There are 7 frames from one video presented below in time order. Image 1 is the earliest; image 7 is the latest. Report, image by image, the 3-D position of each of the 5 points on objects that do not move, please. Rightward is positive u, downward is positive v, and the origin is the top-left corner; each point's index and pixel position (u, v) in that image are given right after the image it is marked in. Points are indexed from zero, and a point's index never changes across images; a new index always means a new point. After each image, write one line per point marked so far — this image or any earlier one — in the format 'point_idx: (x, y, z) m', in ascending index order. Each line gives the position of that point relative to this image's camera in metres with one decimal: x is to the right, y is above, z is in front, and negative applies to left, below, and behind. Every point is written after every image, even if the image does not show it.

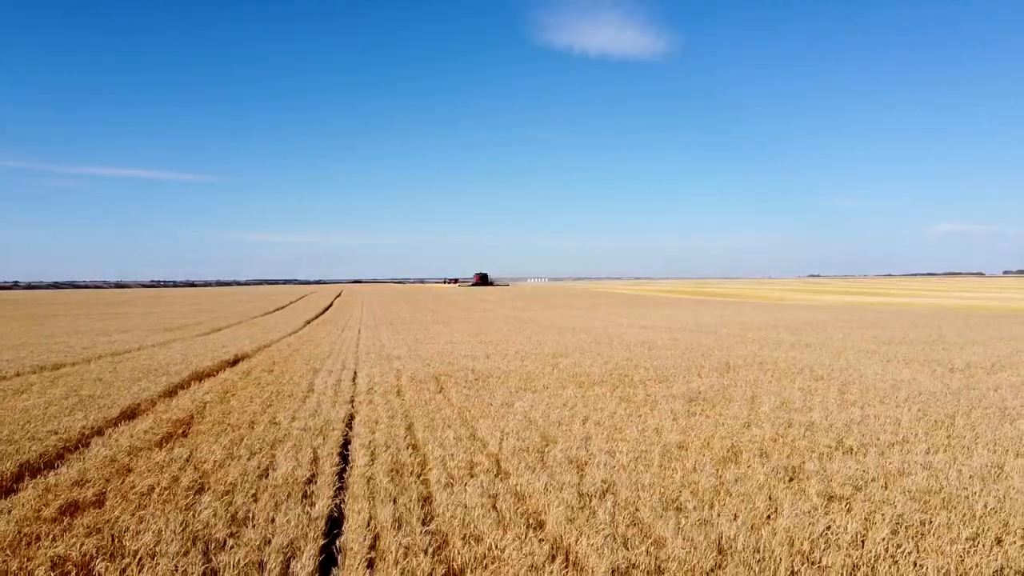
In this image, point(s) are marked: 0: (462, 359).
0: (-1.5, -2.1, +17.2) m
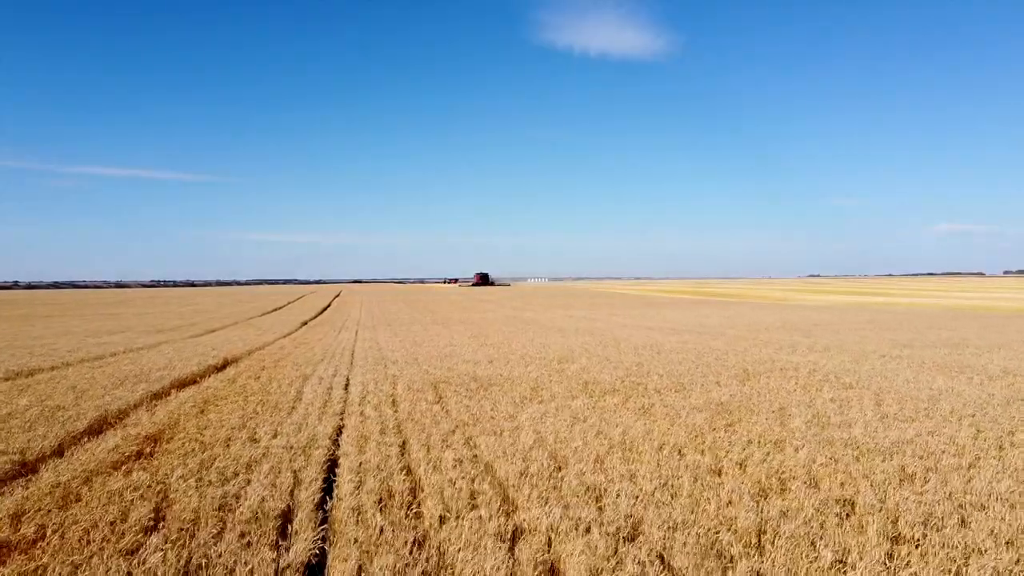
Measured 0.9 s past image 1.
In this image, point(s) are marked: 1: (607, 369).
0: (-1.4, -2.1, +16.3) m
1: (+2.5, -2.1, +14.9) m
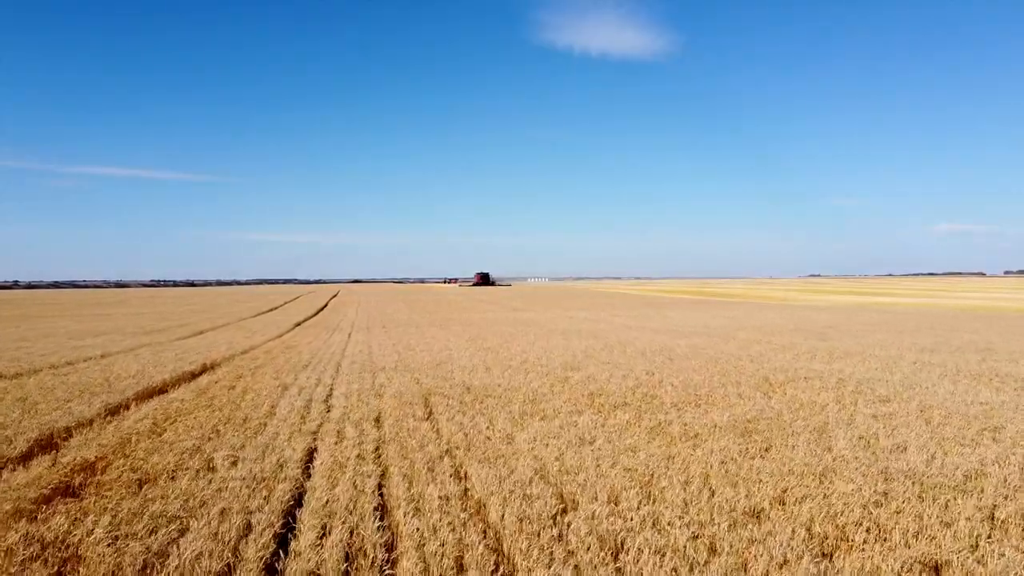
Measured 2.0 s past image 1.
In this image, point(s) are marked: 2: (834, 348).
0: (-1.4, -2.2, +15.0) m
1: (+2.5, -2.1, +13.7) m
2: (+11.1, -2.0, +19.8) m
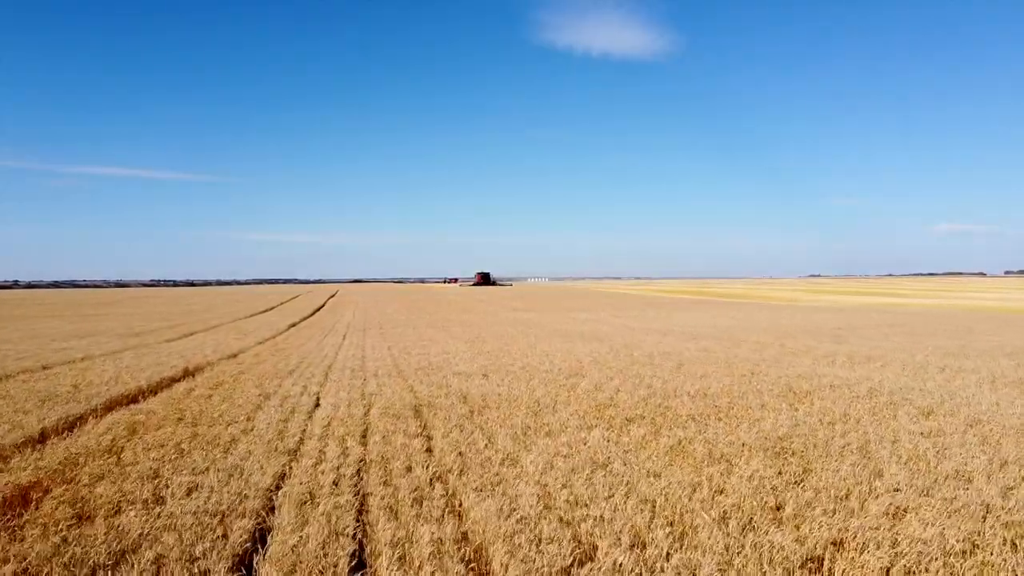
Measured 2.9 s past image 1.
0: (-1.4, -2.2, +14.0) m
1: (+2.5, -2.1, +12.6) m
2: (+11.1, -2.1, +18.8) m
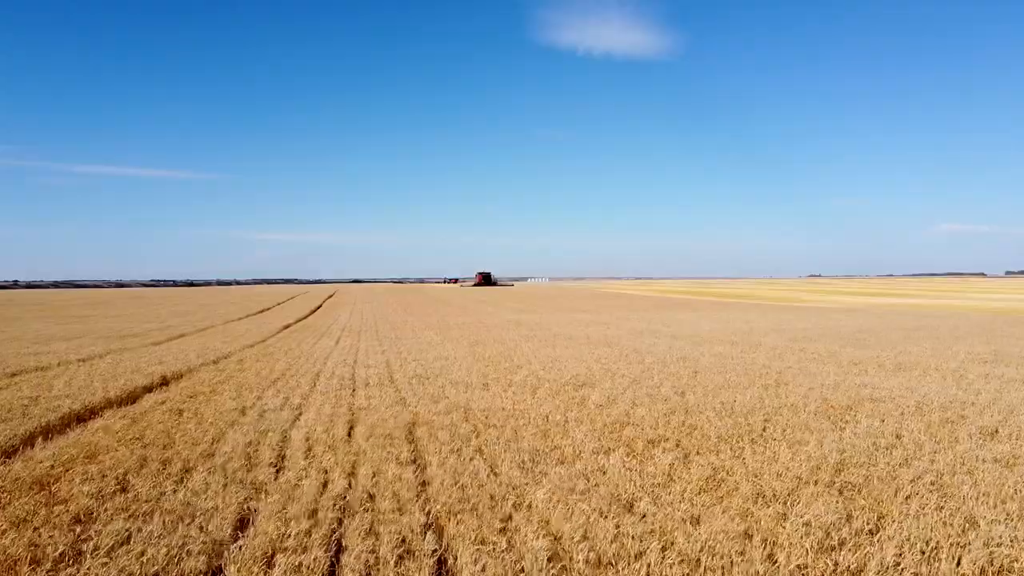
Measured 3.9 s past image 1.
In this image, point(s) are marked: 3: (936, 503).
0: (-1.3, -2.2, +12.7) m
1: (+2.6, -2.2, +11.3) m
2: (+11.2, -2.1, +17.5) m
3: (+4.4, -2.2, +6.0) m
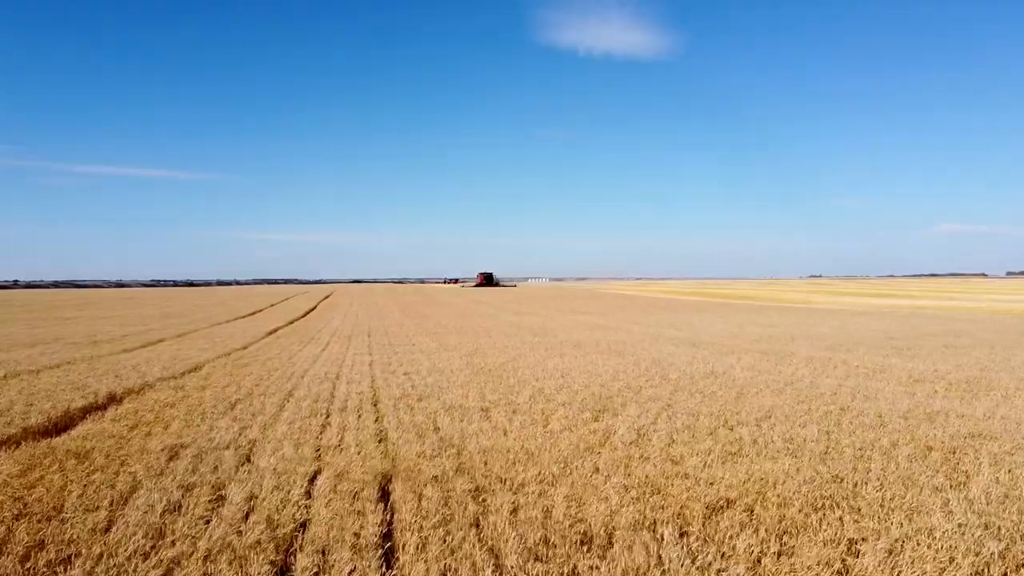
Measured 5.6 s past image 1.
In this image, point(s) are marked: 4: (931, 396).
0: (-1.2, -2.3, +10.4) m
1: (+2.7, -2.3, +9.1) m
2: (+11.3, -2.2, +15.2) m
3: (+4.5, -2.3, +3.7) m
4: (+8.8, -2.2, +12.2) m
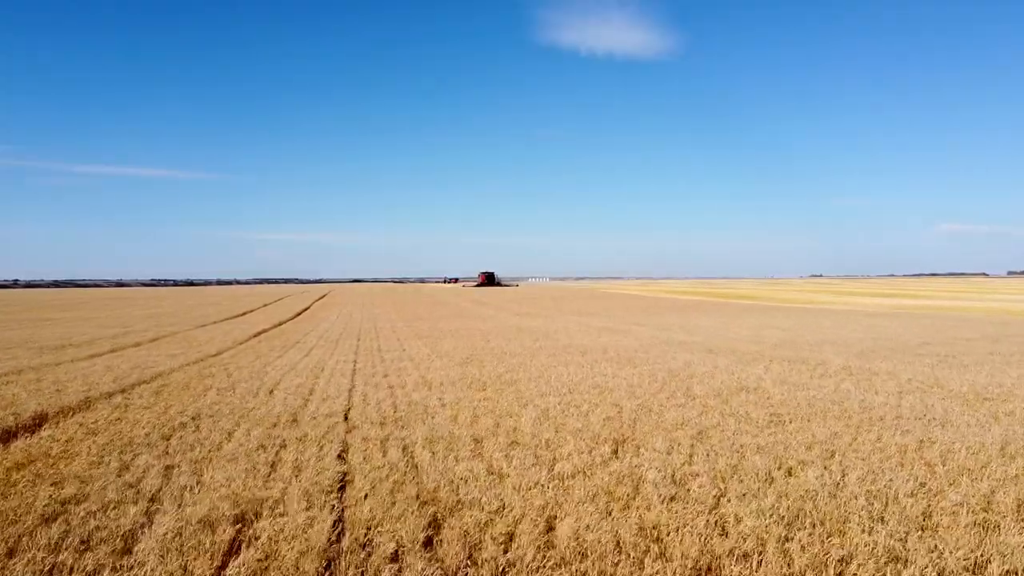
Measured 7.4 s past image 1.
0: (-1.2, -2.4, +8.3) m
1: (+2.7, -2.3, +6.9) m
2: (+11.3, -2.3, +13.1) m
3: (+4.5, -2.4, +1.6) m
4: (+8.8, -2.3, +10.1) m
